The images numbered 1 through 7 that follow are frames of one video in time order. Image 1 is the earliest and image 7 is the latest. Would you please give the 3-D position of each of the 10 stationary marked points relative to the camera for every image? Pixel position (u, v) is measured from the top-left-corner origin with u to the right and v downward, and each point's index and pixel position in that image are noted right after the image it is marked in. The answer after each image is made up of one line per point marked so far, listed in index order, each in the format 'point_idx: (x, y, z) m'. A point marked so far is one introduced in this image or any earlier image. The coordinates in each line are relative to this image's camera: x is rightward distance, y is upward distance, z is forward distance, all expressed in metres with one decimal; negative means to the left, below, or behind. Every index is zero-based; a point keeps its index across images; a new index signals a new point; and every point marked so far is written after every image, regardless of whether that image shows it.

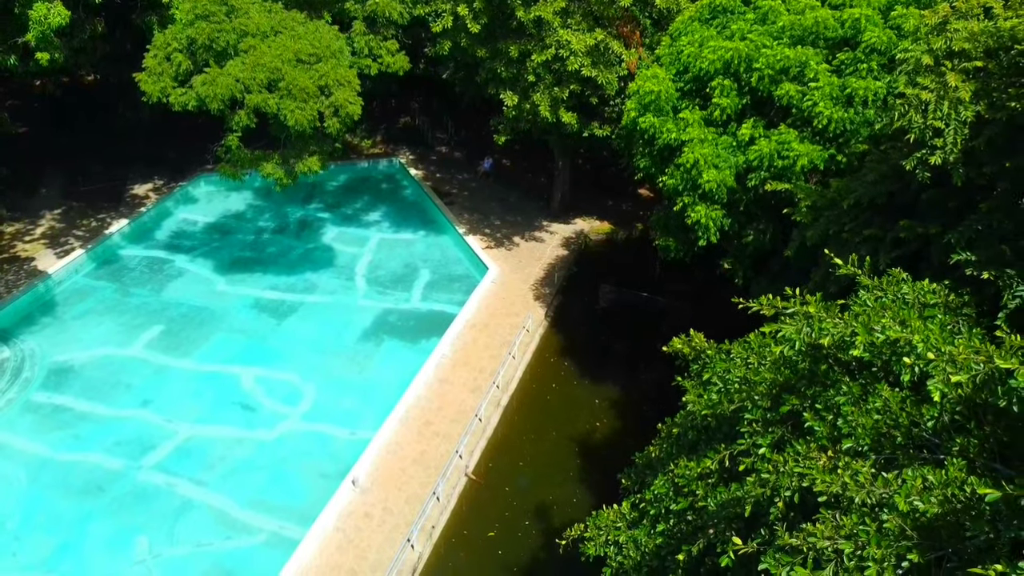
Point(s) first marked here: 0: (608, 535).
0: (+0.9, -2.4, +8.3) m
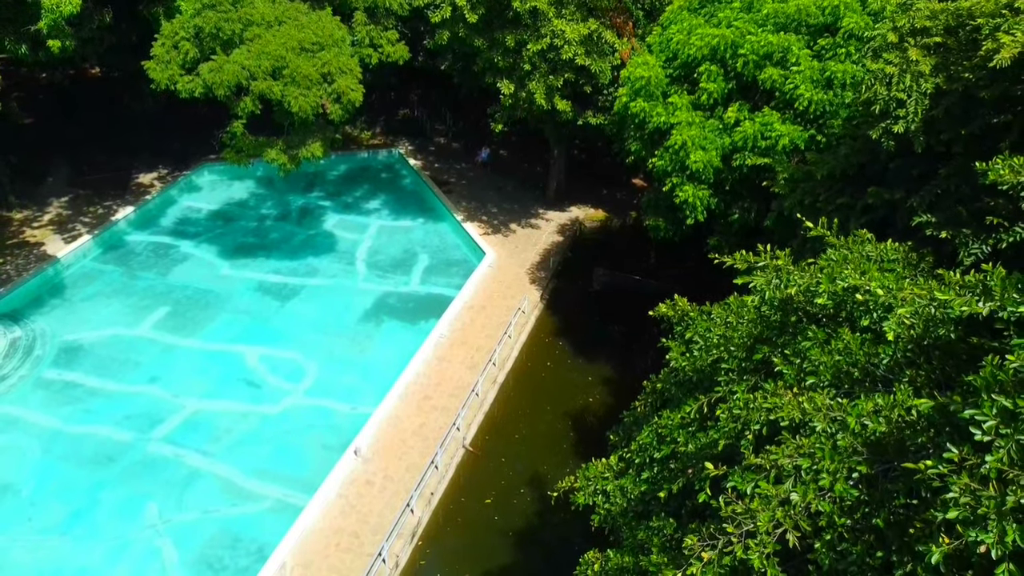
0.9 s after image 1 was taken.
0: (+0.9, -2.0, +8.8) m
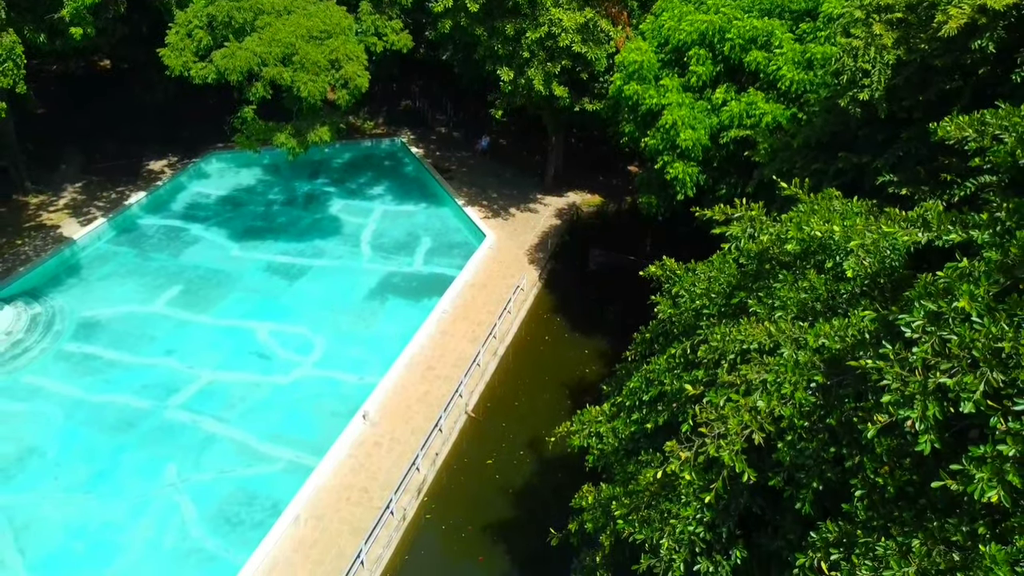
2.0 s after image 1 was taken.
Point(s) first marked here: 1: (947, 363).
0: (+0.9, -1.6, +9.6) m
1: (+2.5, -0.4, +5.0) m
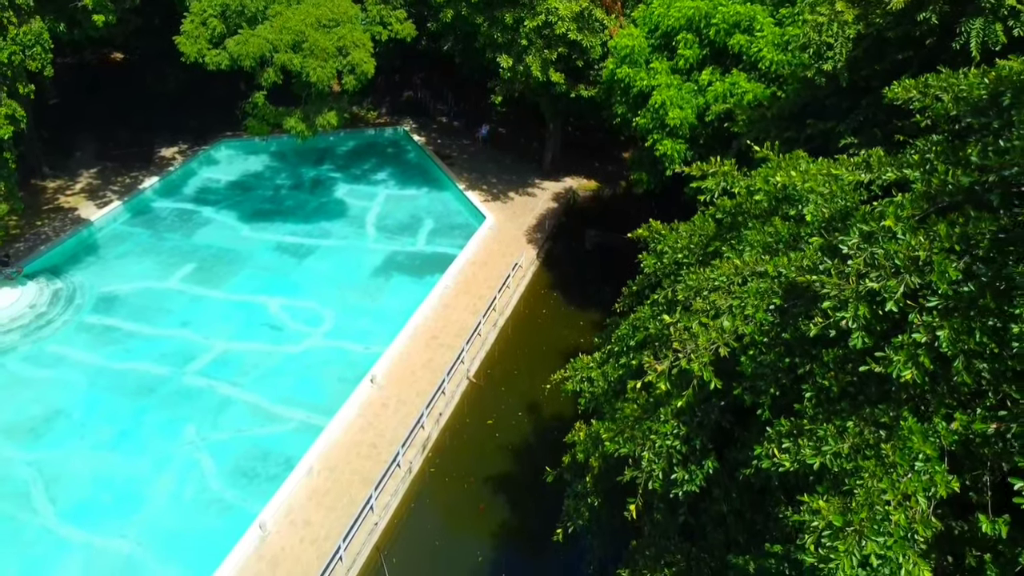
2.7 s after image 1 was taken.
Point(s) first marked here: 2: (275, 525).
0: (+0.9, -1.1, +10.5) m
1: (+2.5, +0.1, +5.9) m
2: (-3.5, -3.5, +12.6) m
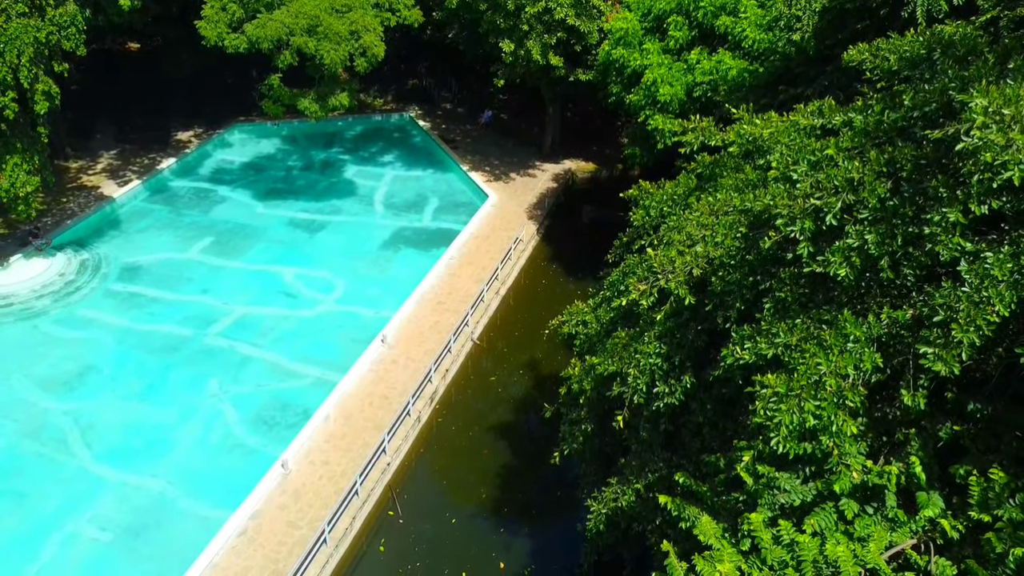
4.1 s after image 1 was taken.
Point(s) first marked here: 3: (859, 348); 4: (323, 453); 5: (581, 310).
0: (+0.9, -0.4, +11.6) m
1: (+2.5, +0.8, +7.0) m
2: (-3.5, -2.8, +13.7) m
3: (+2.7, -0.5, +6.5) m
4: (-3.1, -2.7, +13.9) m
5: (+1.0, -0.3, +11.7) m
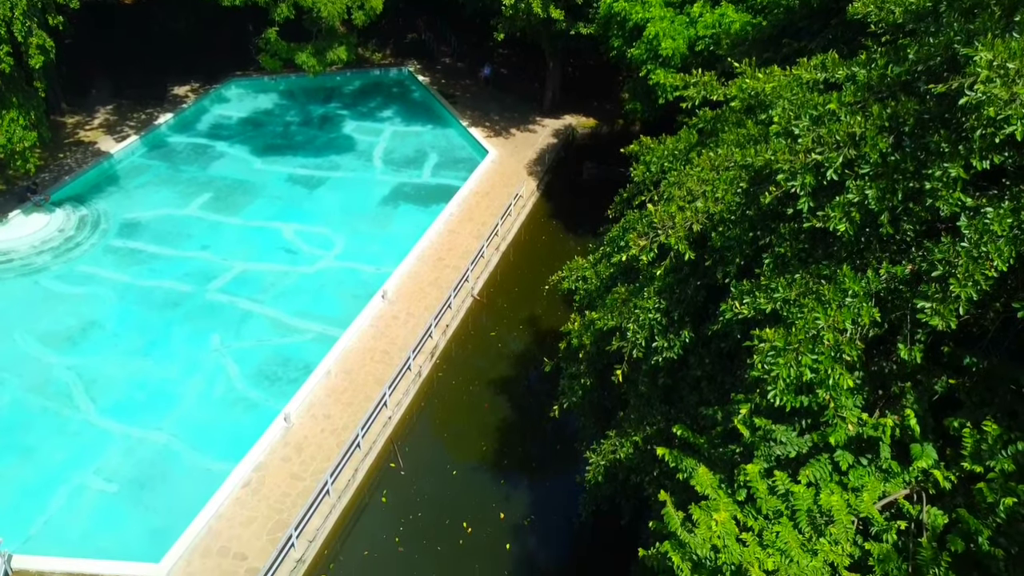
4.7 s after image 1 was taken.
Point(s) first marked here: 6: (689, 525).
0: (+0.9, +0.2, +11.7) m
1: (+2.6, +1.1, +7.0) m
2: (-3.5, -2.1, +13.9) m
3: (+2.7, -0.1, +6.6) m
4: (-3.1, -2.0, +14.1) m
5: (+1.0, +0.3, +11.8) m
6: (+1.4, -1.8, +6.5) m
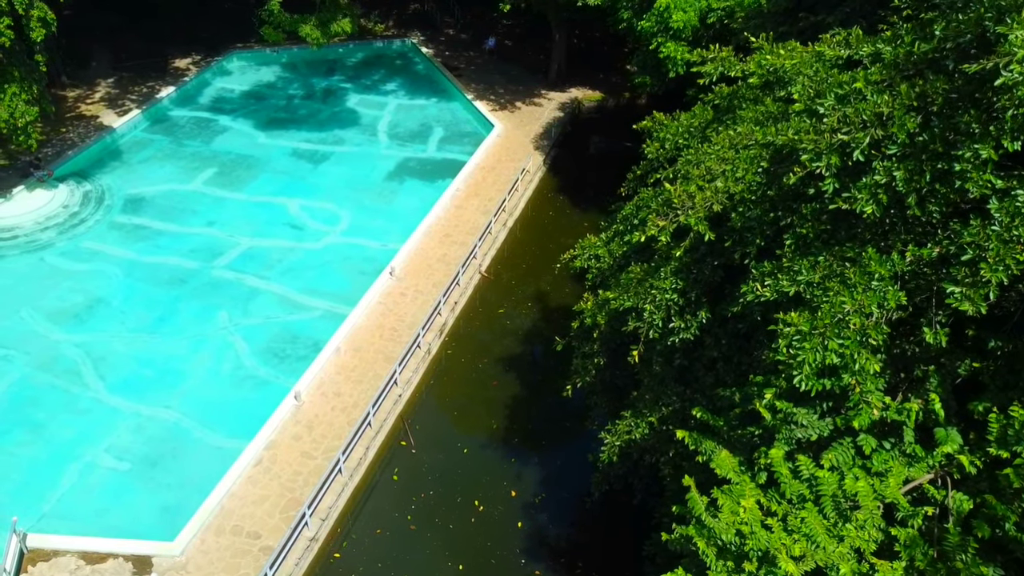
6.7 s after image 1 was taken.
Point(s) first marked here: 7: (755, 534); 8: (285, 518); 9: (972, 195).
0: (+1.1, +0.5, +11.6) m
1: (+2.7, +1.3, +6.9) m
2: (-3.3, -1.8, +13.8) m
3: (+2.8, 0.0, +6.5) m
4: (-2.9, -1.6, +14.1) m
5: (+1.1, +0.6, +11.7) m
6: (+1.5, -1.7, +6.5) m
7: (+1.7, -1.7, +5.9) m
8: (-3.2, -3.2, +11.8) m
9: (+3.3, +0.7, +6.1) m
